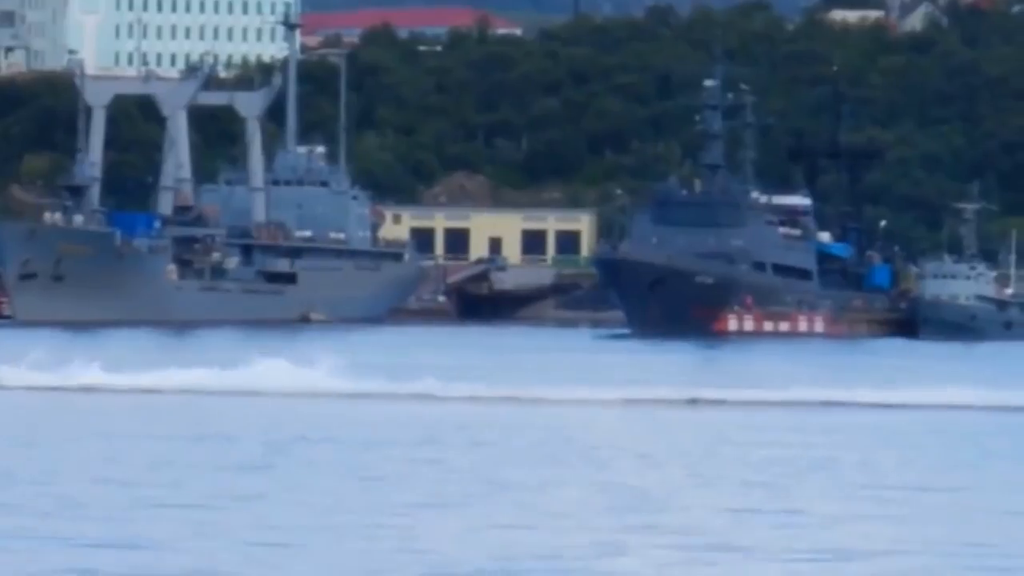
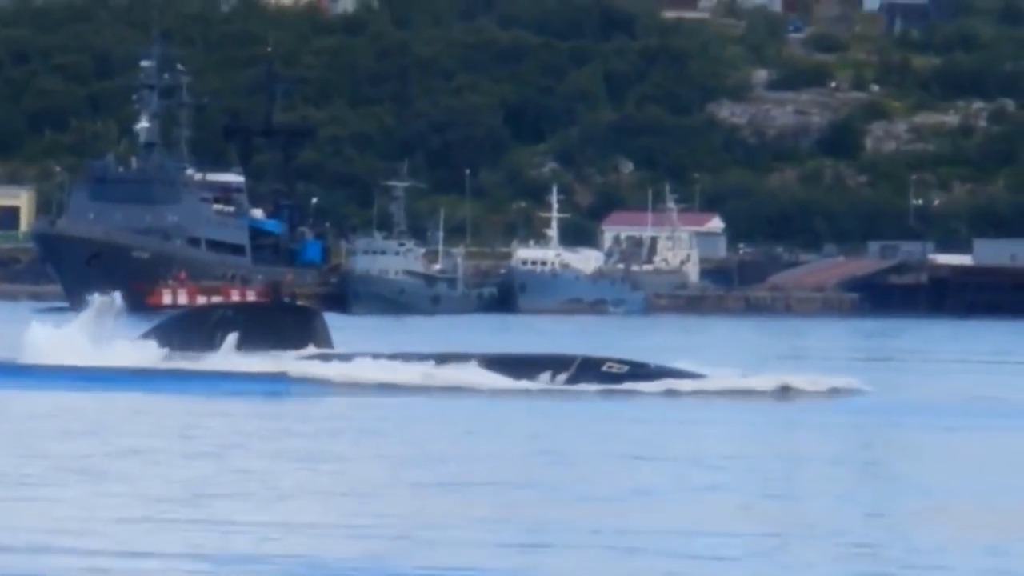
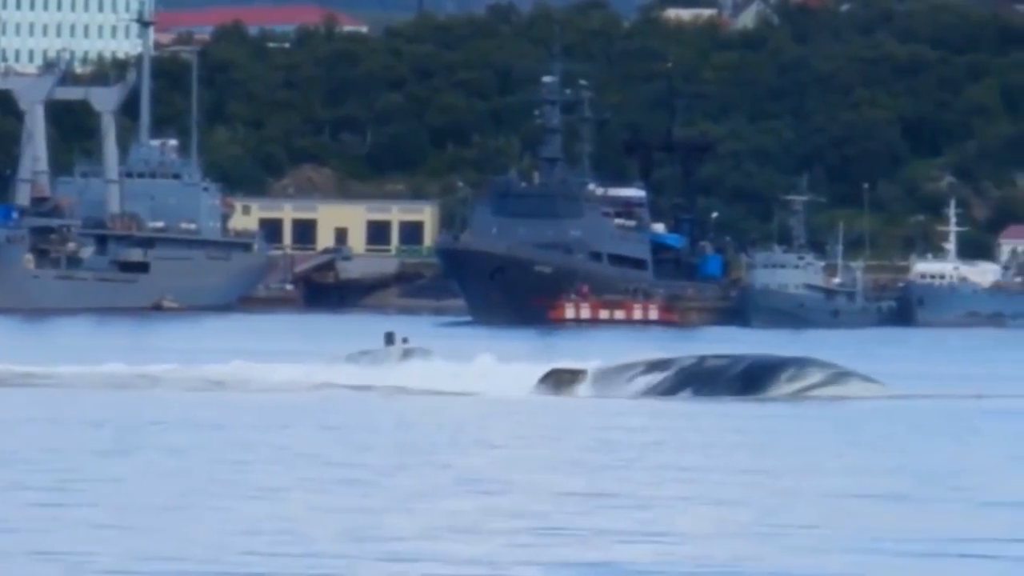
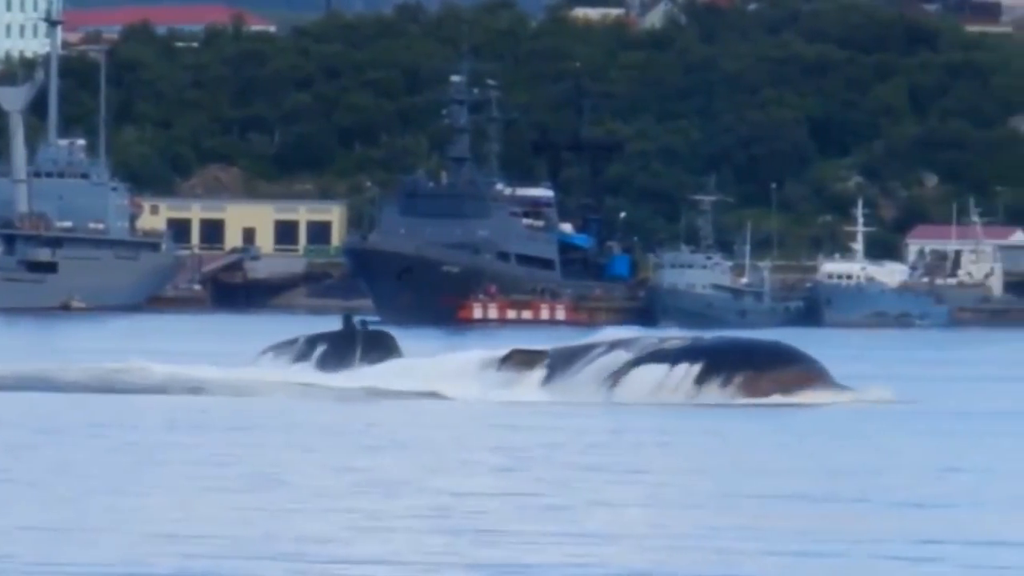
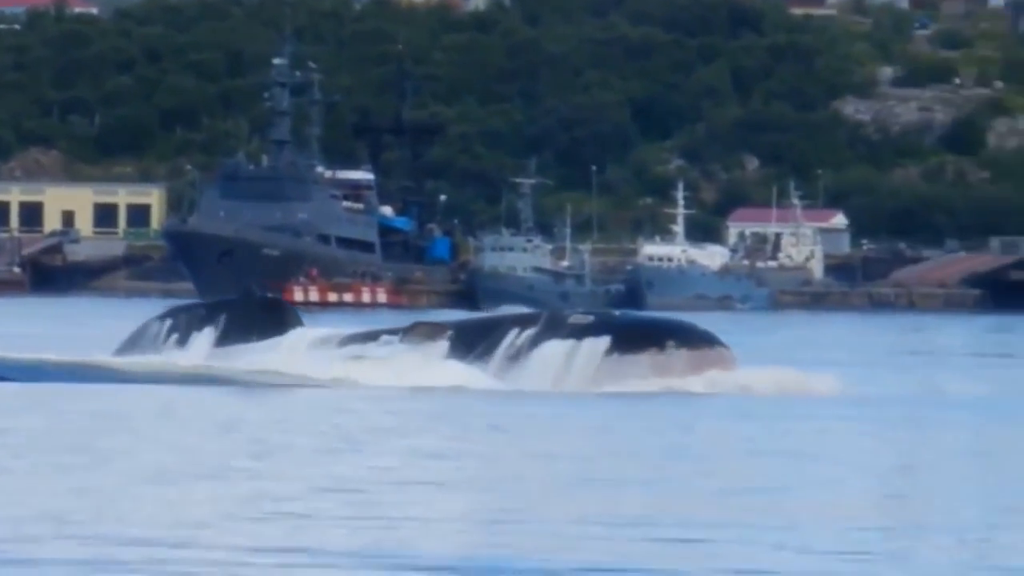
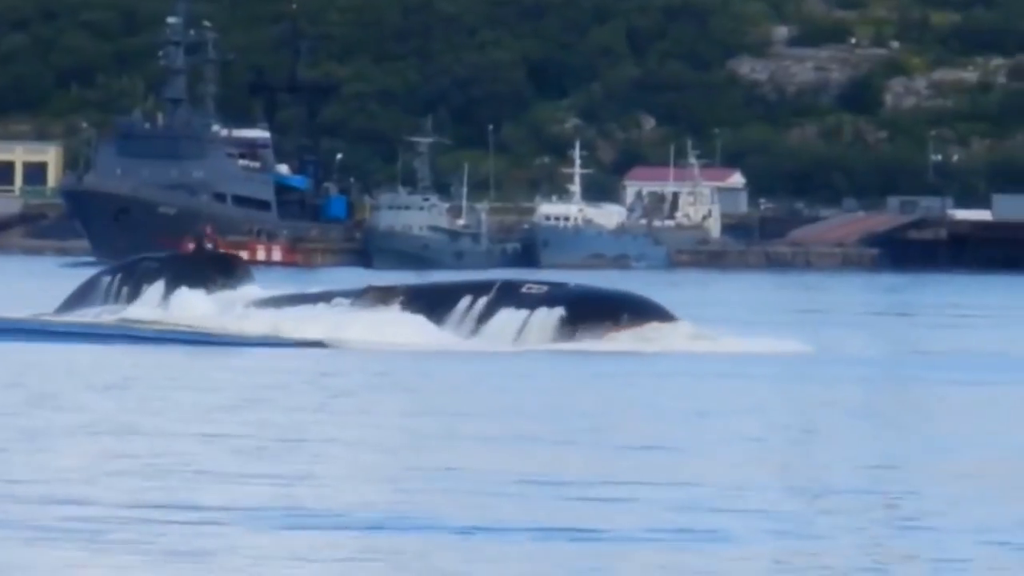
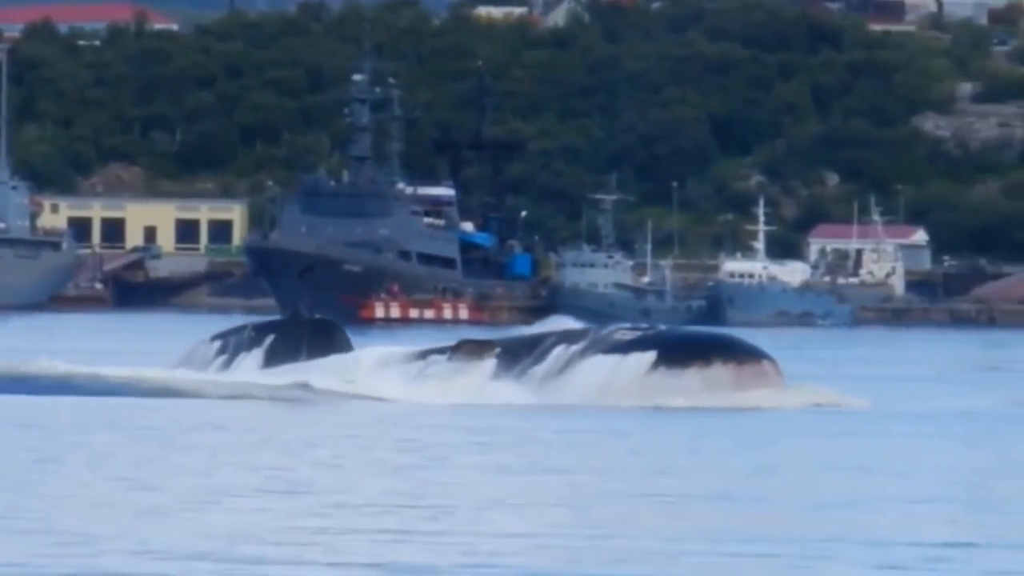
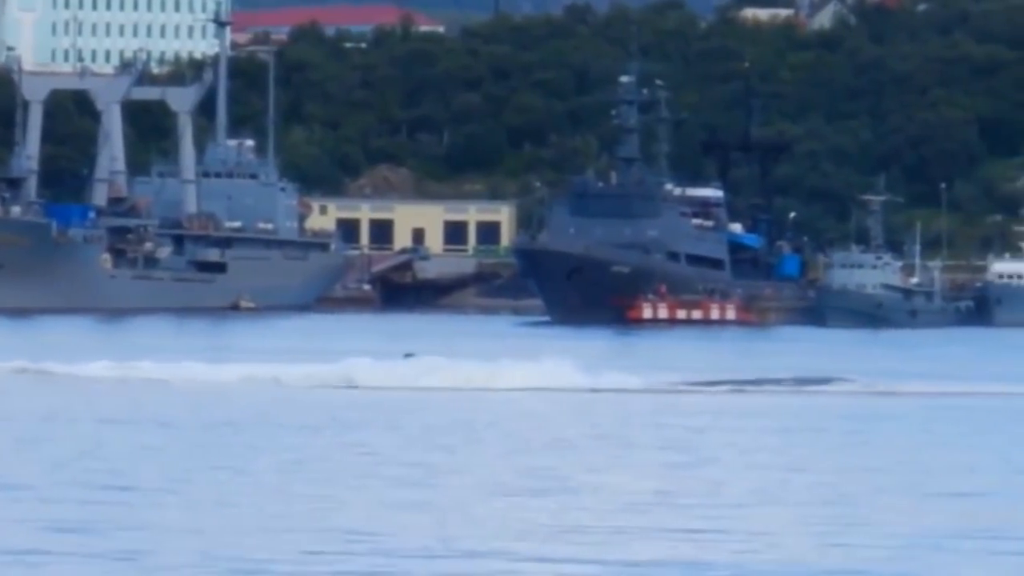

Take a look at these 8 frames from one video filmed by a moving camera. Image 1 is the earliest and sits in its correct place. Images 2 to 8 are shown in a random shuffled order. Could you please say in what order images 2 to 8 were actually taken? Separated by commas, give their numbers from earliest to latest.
8, 3, 4, 7, 5, 6, 2
